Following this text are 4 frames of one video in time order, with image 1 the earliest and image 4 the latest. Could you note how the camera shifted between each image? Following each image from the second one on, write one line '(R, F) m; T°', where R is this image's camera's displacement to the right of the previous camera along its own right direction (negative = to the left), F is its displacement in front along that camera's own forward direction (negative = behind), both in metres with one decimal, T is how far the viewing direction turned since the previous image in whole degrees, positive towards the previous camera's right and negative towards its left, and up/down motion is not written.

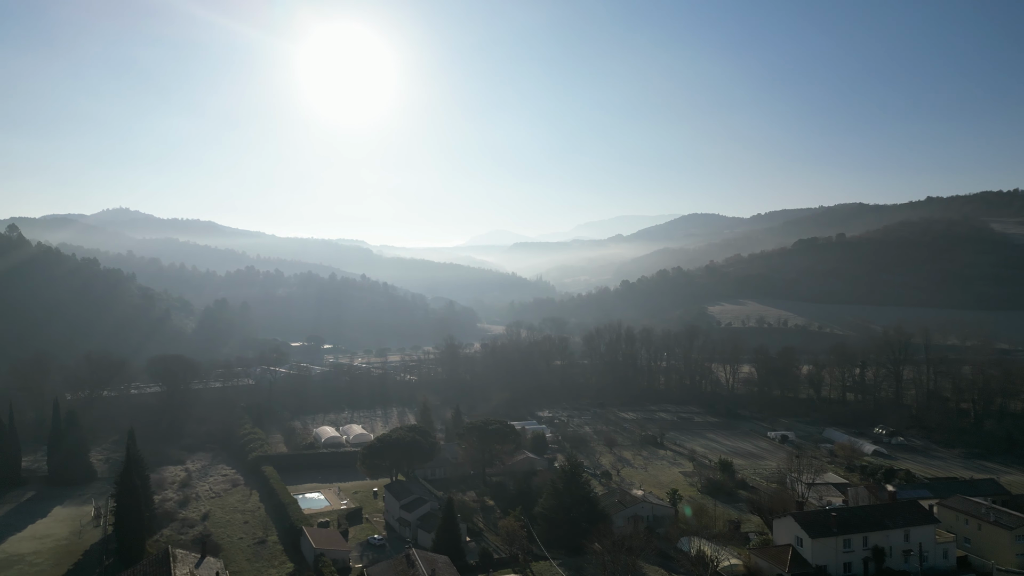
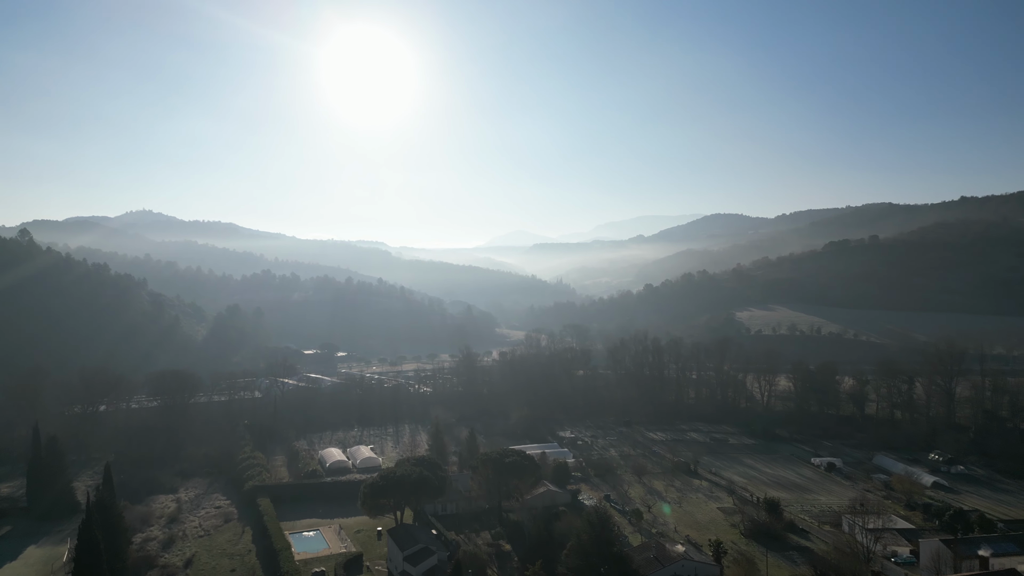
(0.0, +2.5) m; -2°
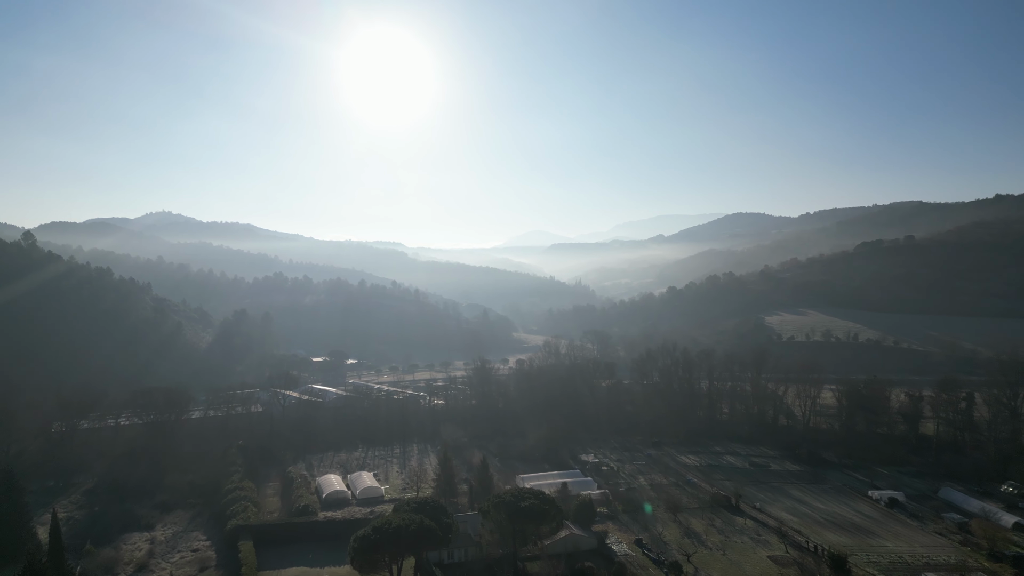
(0.0, +3.1) m; -2°
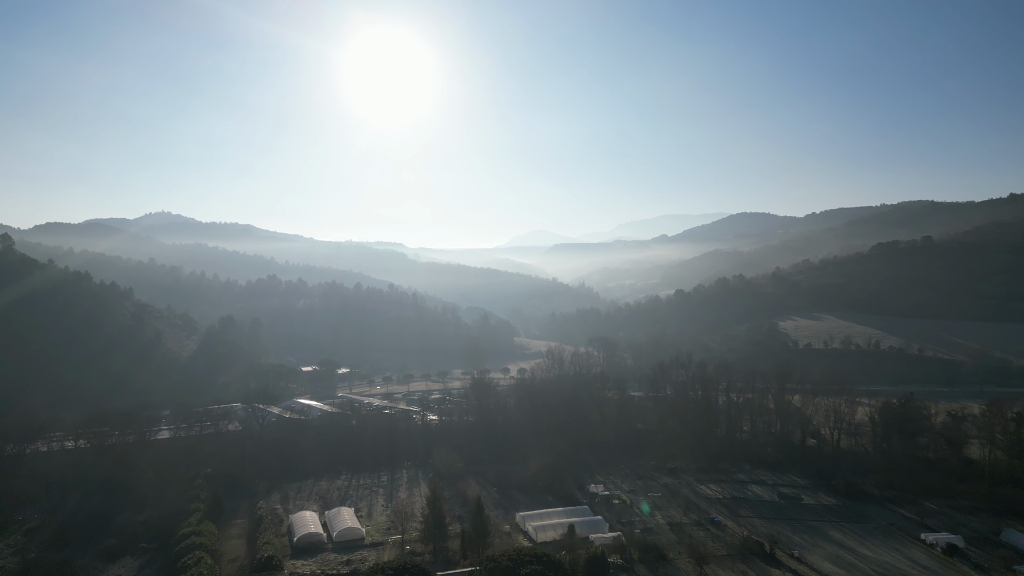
(+0.1, +3.3) m; 0°
